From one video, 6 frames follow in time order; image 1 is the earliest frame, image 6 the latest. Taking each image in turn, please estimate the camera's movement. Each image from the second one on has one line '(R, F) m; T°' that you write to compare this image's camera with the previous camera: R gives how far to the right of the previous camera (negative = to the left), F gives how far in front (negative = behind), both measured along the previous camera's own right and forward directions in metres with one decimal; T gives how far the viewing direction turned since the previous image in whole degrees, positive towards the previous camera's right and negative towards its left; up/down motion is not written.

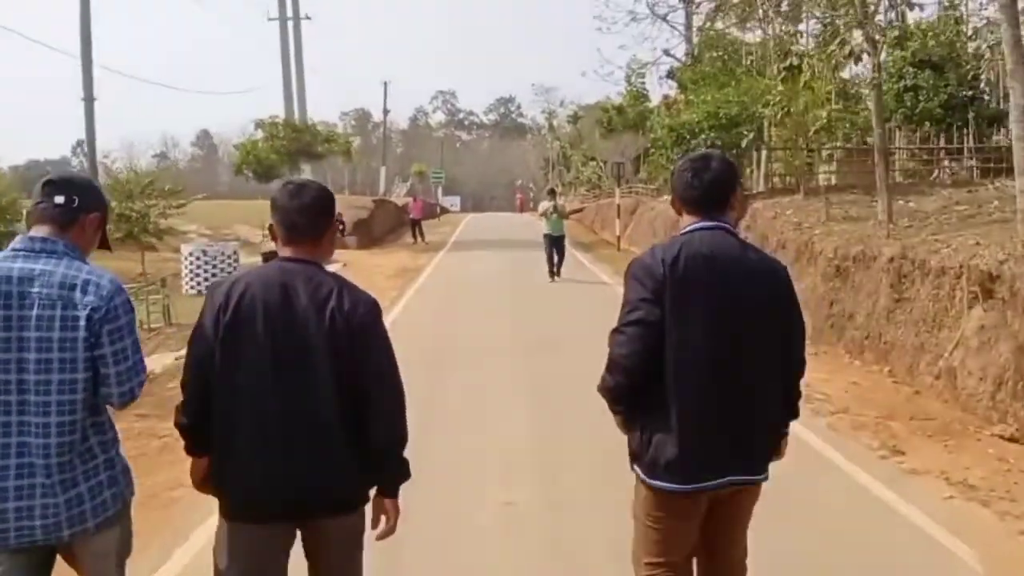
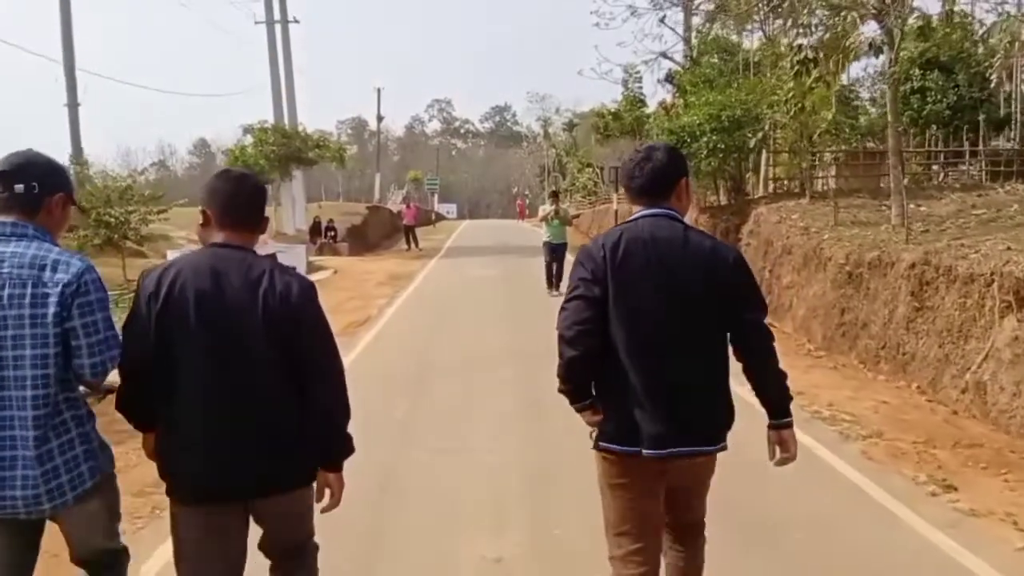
(0.0, +0.5) m; 0°
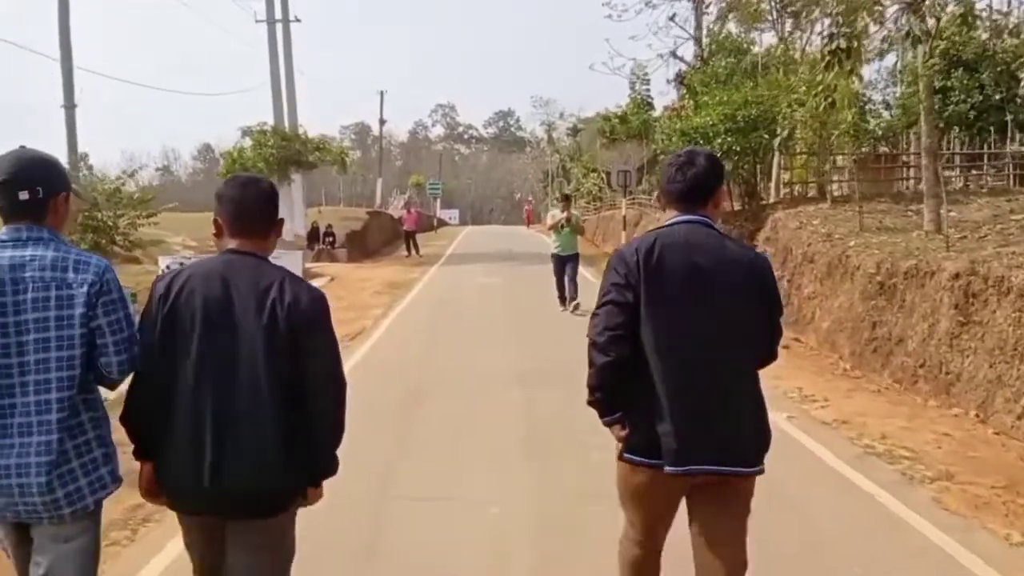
(0.0, +0.6) m; 0°
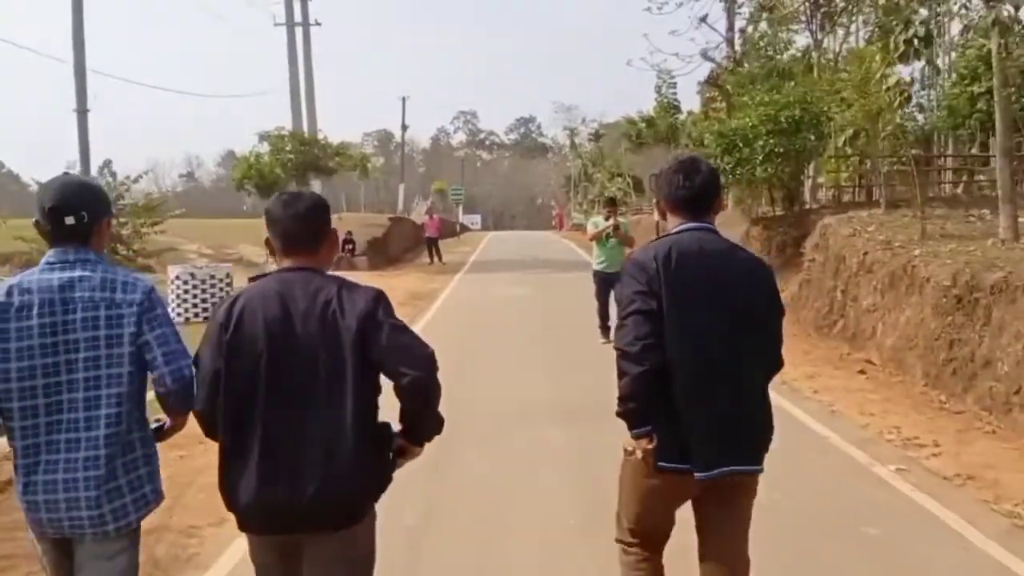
(-0.1, +0.8) m; -1°
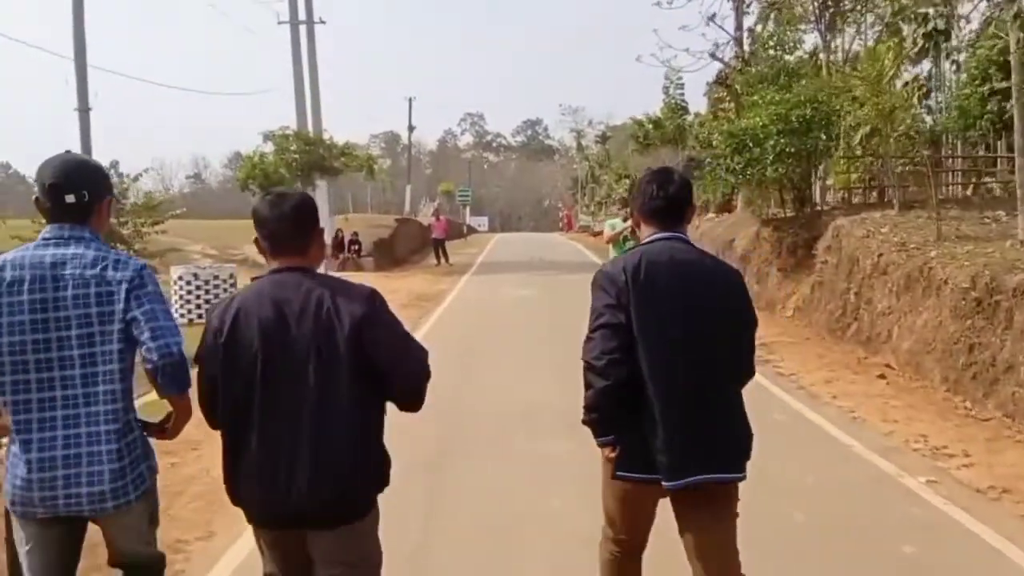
(0.0, +0.2) m; 0°
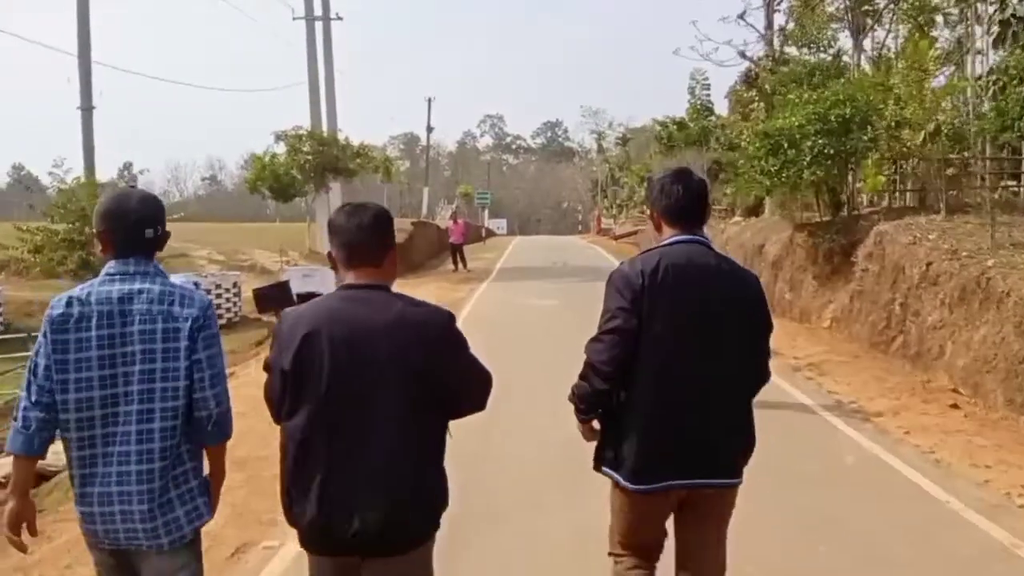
(0.0, +0.6) m; -1°
